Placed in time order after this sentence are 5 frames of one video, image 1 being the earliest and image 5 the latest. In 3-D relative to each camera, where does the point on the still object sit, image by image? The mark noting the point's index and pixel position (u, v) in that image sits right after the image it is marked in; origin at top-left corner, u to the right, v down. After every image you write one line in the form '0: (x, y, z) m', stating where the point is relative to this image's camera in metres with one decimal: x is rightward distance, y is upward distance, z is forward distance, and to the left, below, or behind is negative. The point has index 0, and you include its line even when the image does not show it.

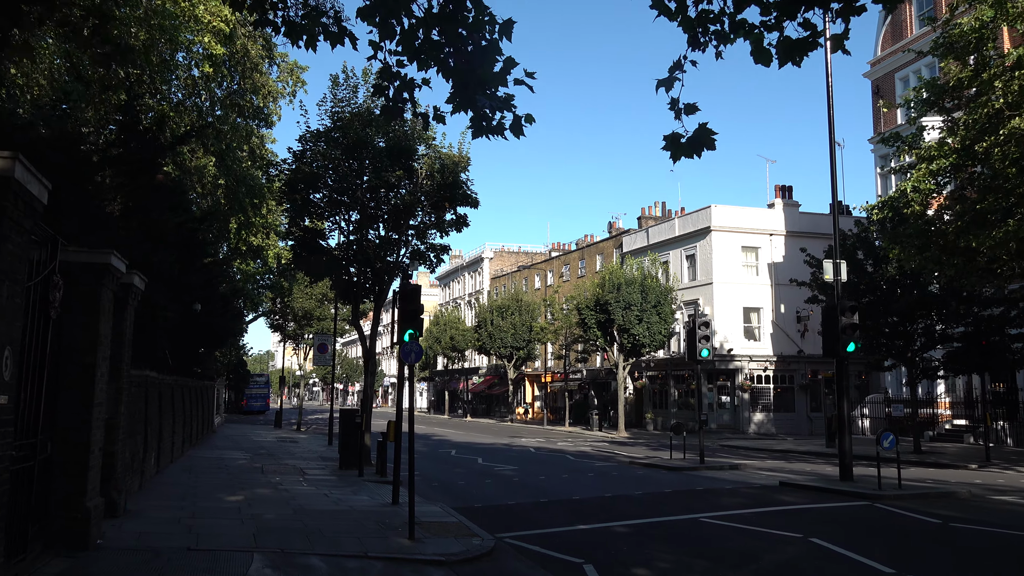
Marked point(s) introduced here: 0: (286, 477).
0: (-4.3, -3.6, +16.0) m
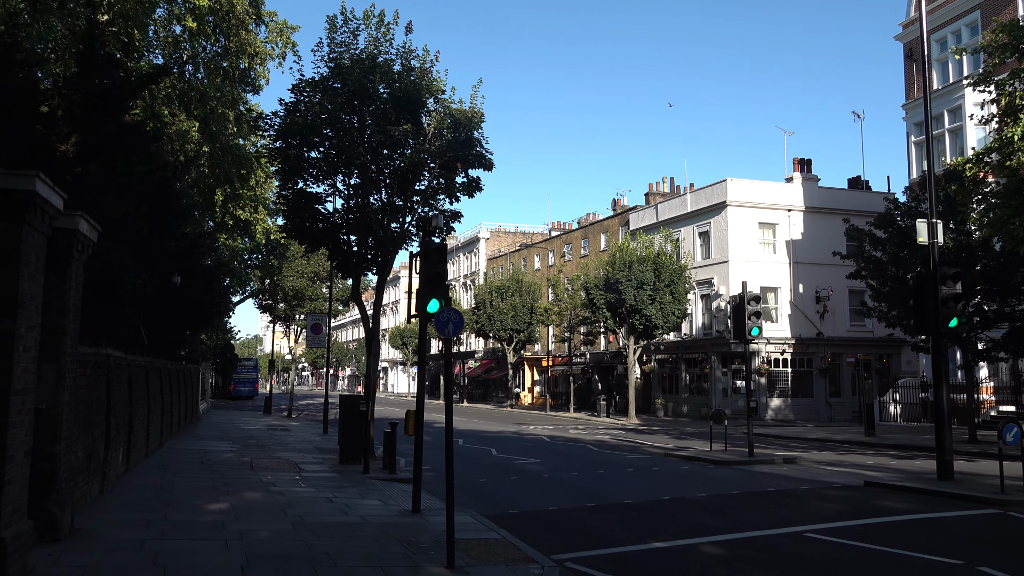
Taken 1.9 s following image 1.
0: (-3.8, -3.0, +13.7) m
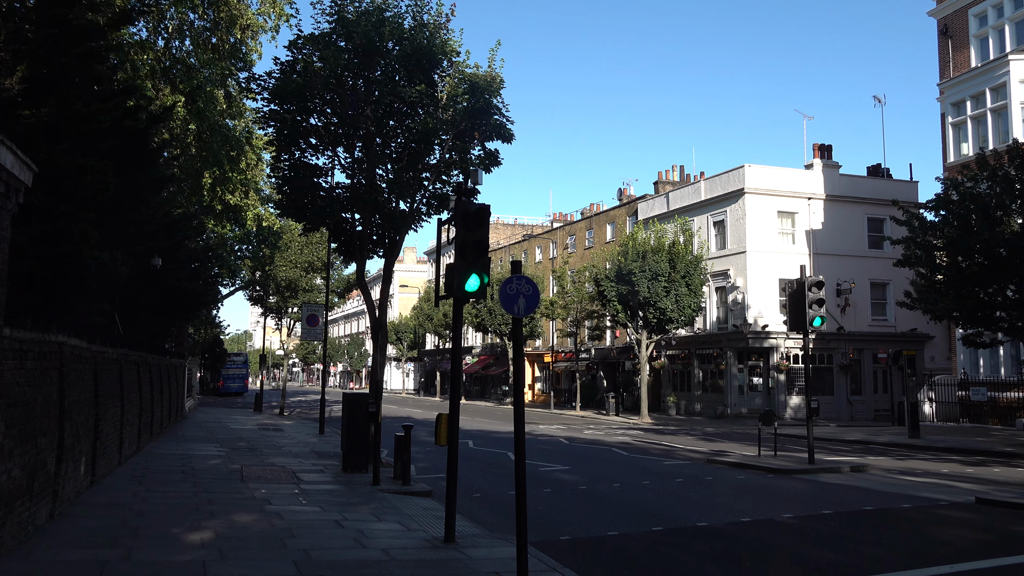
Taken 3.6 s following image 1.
0: (-3.2, -2.7, +11.6) m
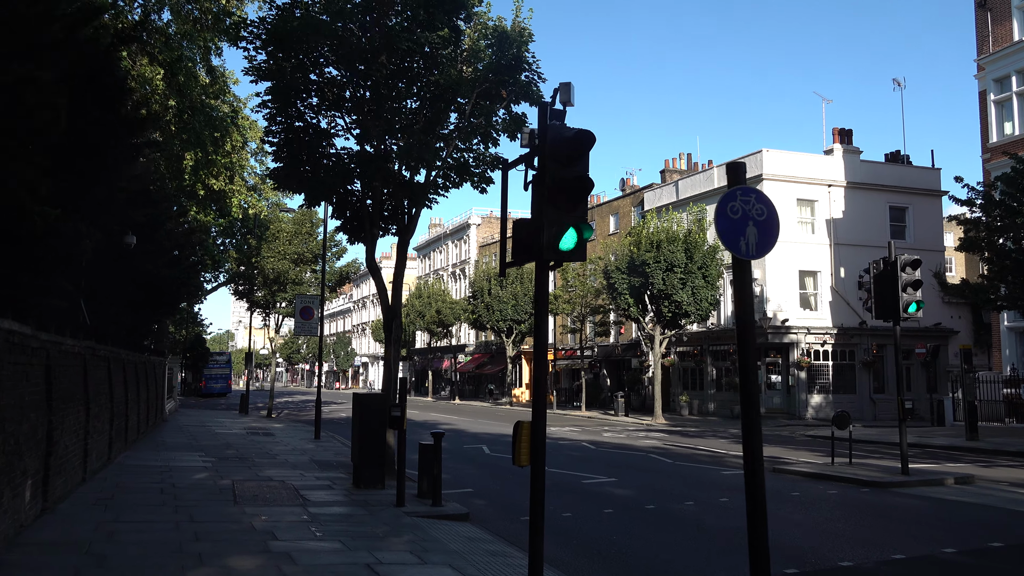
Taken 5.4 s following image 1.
0: (-2.6, -2.5, +9.3) m
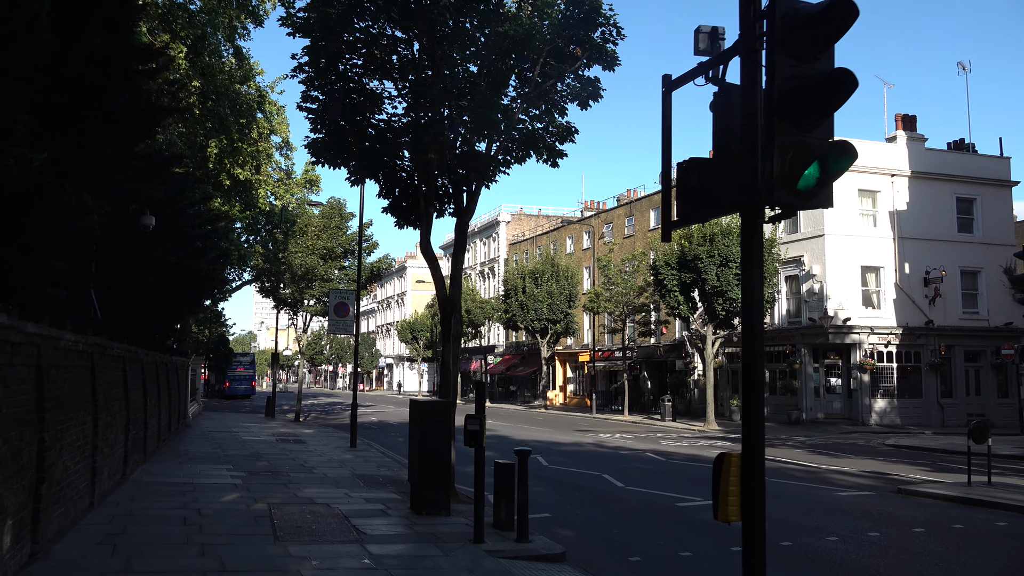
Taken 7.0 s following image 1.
0: (-1.5, -2.3, +7.3) m
